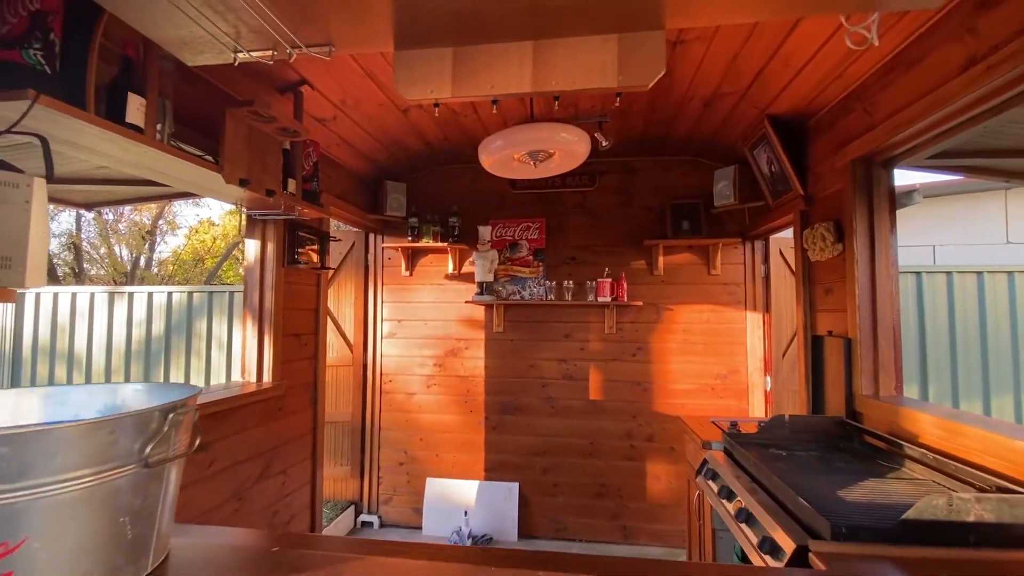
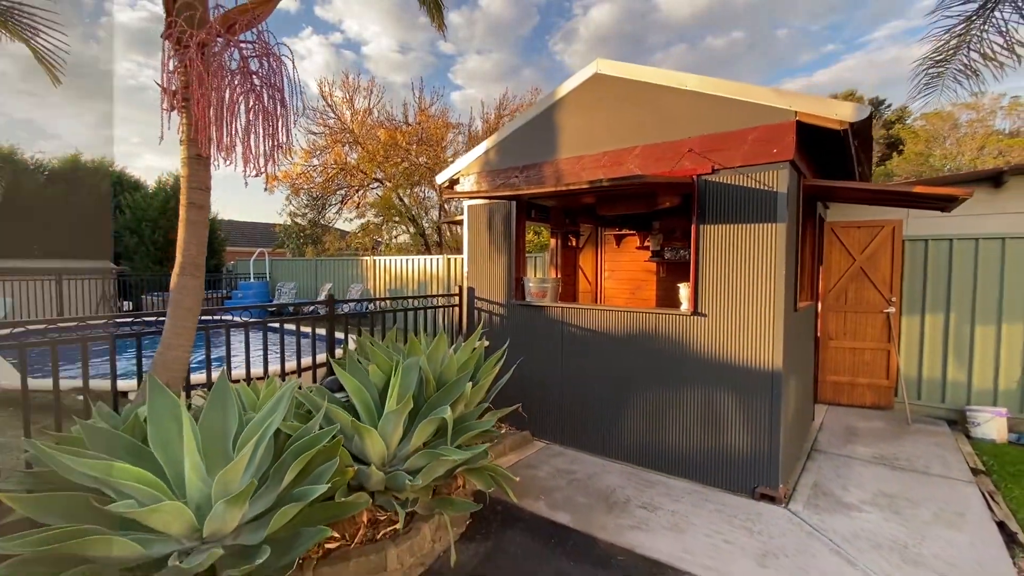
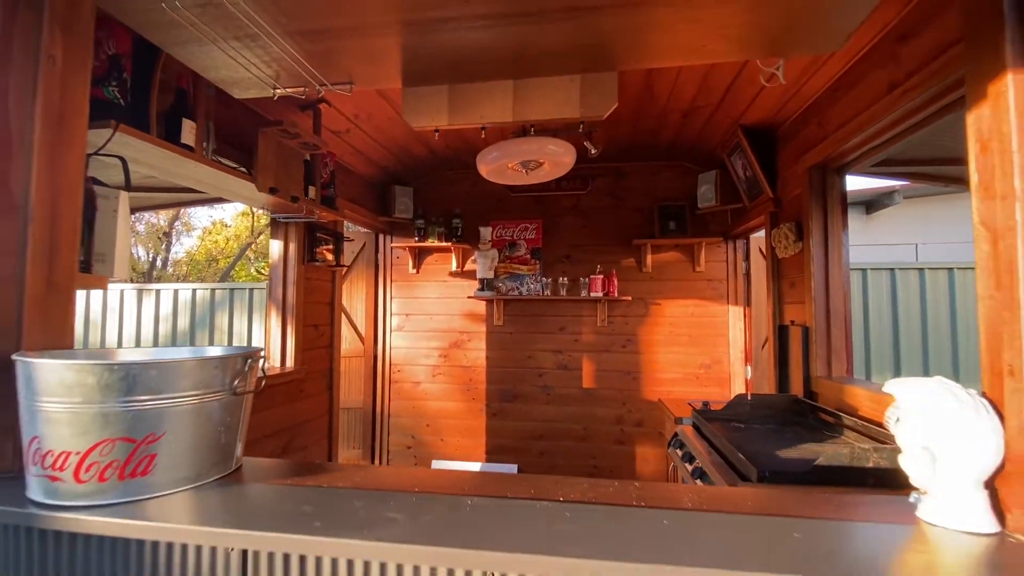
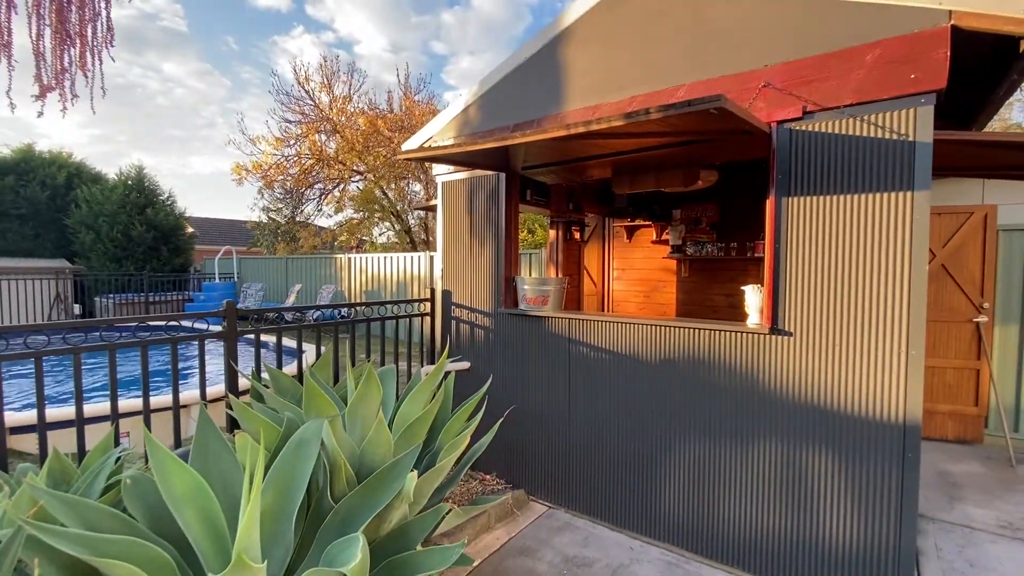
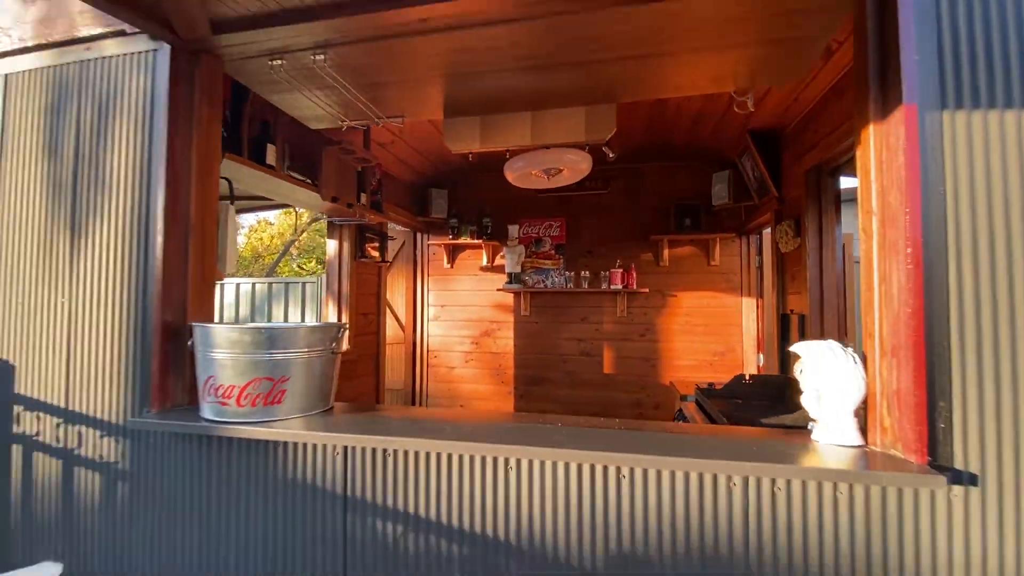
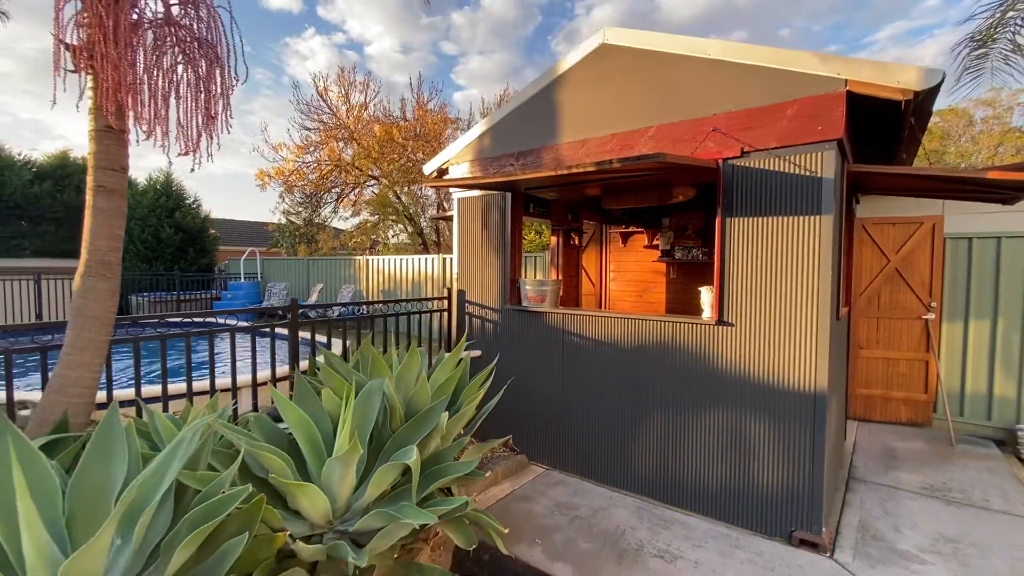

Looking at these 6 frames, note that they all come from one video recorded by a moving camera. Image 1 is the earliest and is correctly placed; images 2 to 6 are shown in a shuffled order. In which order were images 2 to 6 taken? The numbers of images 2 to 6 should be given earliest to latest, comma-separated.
3, 5, 4, 6, 2
